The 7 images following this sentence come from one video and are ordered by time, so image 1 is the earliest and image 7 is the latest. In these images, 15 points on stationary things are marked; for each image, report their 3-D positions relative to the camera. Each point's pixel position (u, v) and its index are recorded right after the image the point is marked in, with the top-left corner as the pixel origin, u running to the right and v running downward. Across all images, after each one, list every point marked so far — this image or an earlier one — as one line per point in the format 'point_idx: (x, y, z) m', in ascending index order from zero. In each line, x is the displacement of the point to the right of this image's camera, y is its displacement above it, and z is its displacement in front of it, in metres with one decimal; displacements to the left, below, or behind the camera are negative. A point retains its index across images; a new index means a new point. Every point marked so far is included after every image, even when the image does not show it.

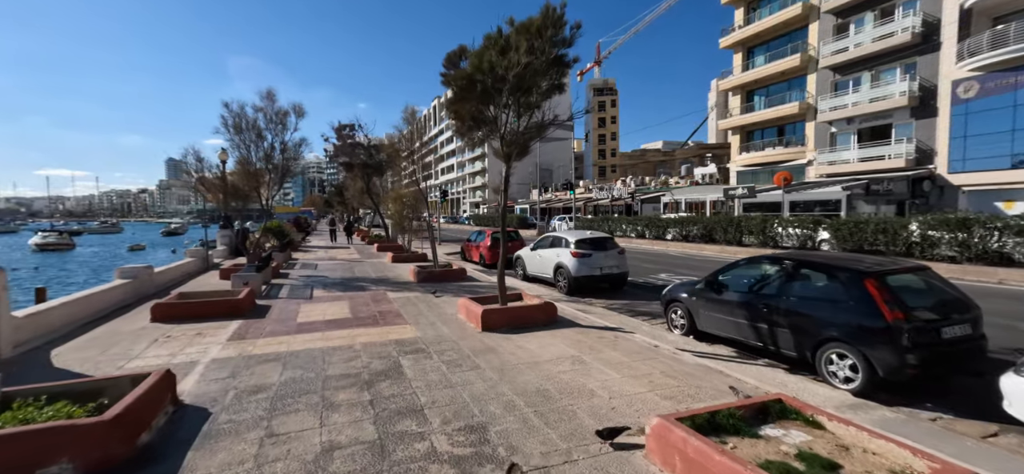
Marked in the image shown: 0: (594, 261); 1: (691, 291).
0: (+2.0, -0.6, +10.9) m
1: (+2.9, -0.9, +7.0) m
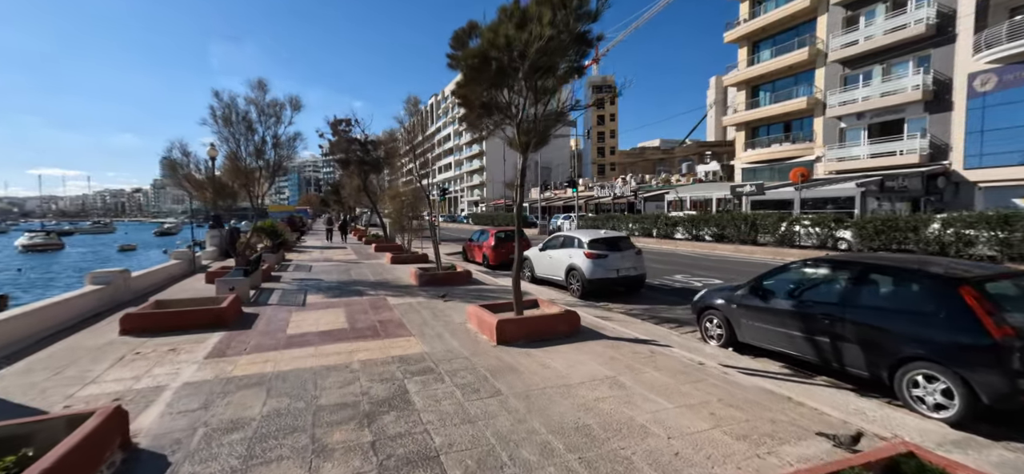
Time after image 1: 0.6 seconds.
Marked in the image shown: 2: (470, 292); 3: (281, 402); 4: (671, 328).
0: (+2.3, -0.6, +10.1) m
1: (+3.1, -0.9, +6.3) m
2: (-0.9, -1.2, +9.5) m
3: (-2.1, -1.5, +4.0) m
4: (+2.7, -1.5, +7.3) m
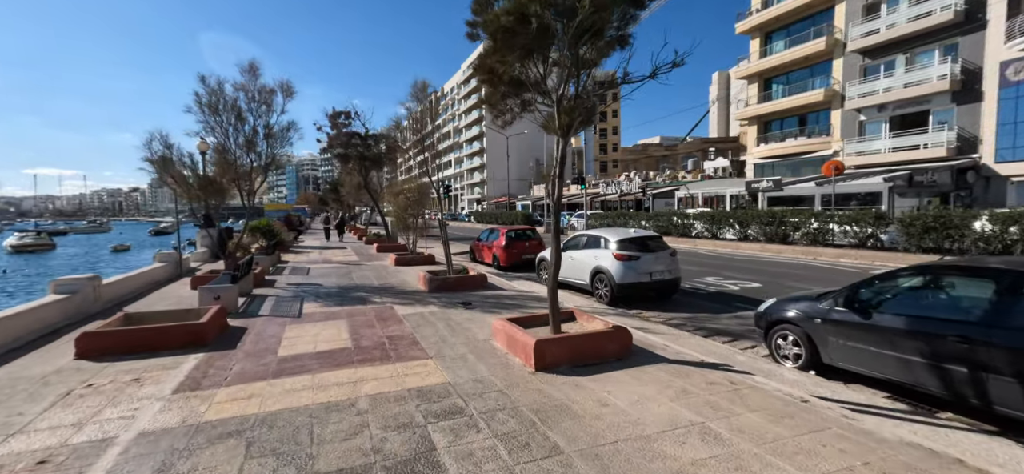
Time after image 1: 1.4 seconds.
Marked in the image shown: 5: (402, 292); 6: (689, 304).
0: (+2.7, -0.6, +9.1) m
1: (+3.6, -0.9, +5.2) m
2: (-0.5, -1.2, +8.5) m
3: (-1.7, -1.5, +2.9) m
4: (+3.1, -1.5, +6.2) m
5: (-2.3, -1.2, +9.3) m
6: (+3.7, -1.4, +9.1) m
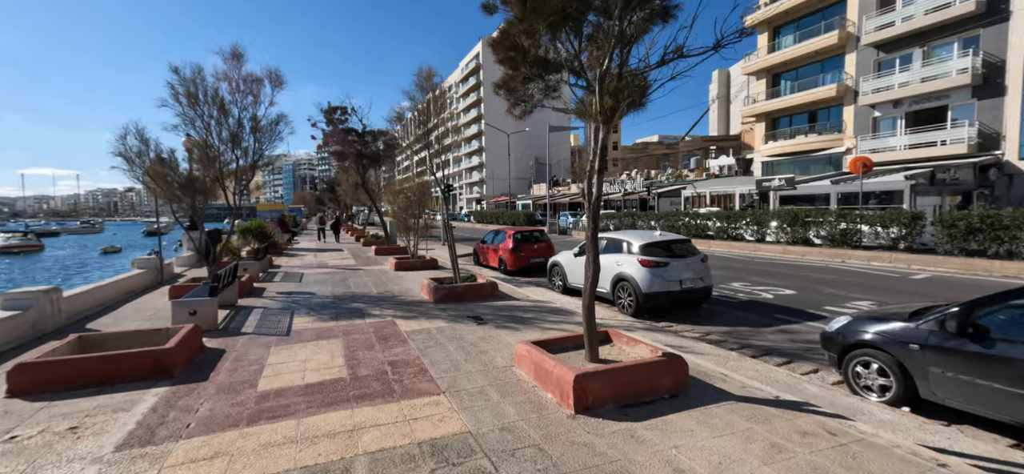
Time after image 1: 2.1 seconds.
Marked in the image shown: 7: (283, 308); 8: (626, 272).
0: (+3.0, -0.7, +8.2) m
1: (+3.8, -1.0, +4.3) m
2: (-0.2, -1.3, +7.6) m
3: (-1.4, -1.6, +2.0) m
4: (+3.4, -1.6, +5.3) m
5: (-2.1, -1.3, +8.4) m
6: (+4.0, -1.5, +8.2) m
7: (-4.3, -1.3, +8.2) m
8: (+2.2, -0.7, +8.5) m
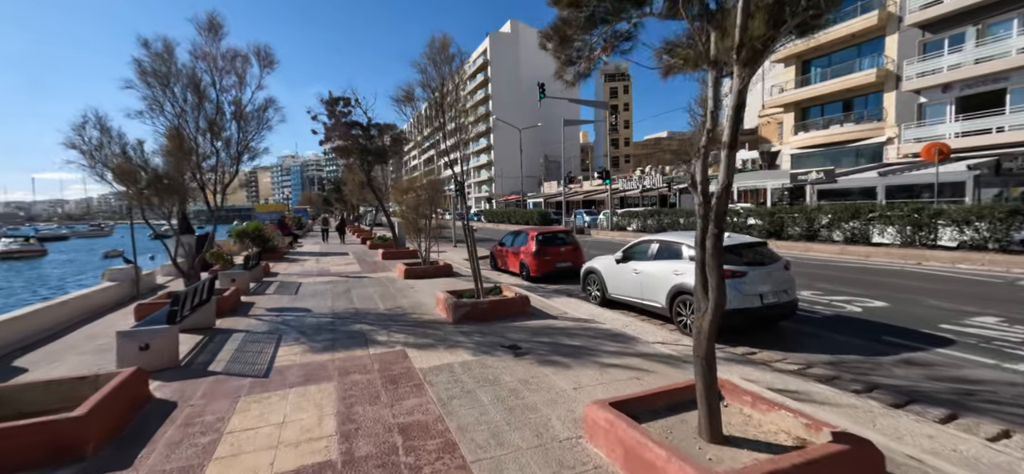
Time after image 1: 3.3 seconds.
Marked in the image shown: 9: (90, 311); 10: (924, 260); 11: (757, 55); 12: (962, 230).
0: (+3.5, -0.7, +6.5) m
1: (+4.4, -1.0, +2.6) m
2: (+0.4, -1.4, +6.0) m
3: (-0.9, -1.7, +0.5) m
4: (+3.9, -1.7, +3.7) m
5: (-1.5, -1.4, +6.9) m
6: (+4.5, -1.5, +6.6) m
7: (-3.7, -1.4, +6.7) m
8: (+2.8, -0.7, +6.9) m
9: (-8.0, -1.4, +8.4) m
10: (+10.7, -0.6, +11.4) m
11: (+1.3, +1.0, +2.5) m
12: (+11.5, +0.2, +11.3) m
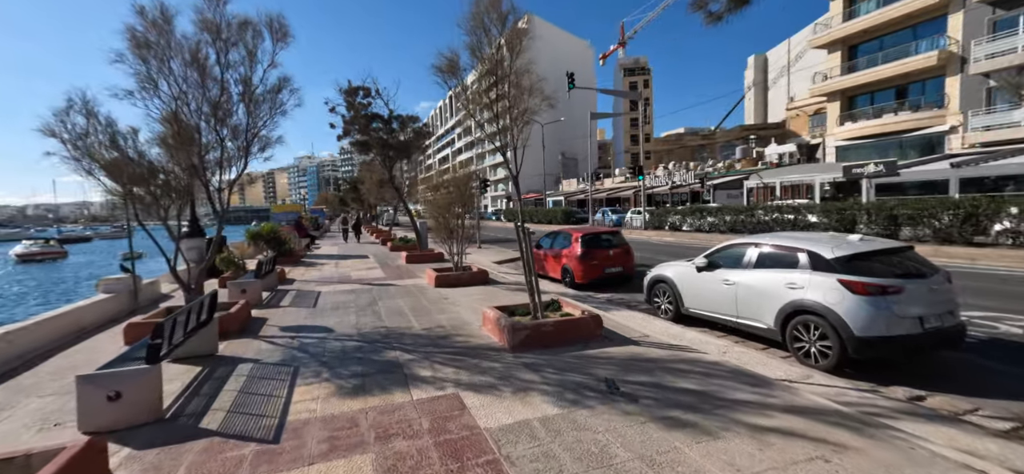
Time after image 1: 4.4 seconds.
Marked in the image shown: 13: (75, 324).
0: (+4.4, -0.7, +5.0) m
1: (+5.1, -1.0, +1.1) m
2: (+1.3, -1.4, +4.5) m
3: (-0.2, -1.8, -1.0) m
4: (+4.7, -1.7, +2.1) m
5: (-0.6, -1.4, +5.4) m
6: (+5.4, -1.5, +5.0) m
7: (-2.8, -1.5, +5.4) m
8: (+3.7, -0.8, +5.3) m
9: (-7.0, -1.5, +7.2) m
10: (+11.7, -0.6, +9.6) m
11: (+2.1, +1.0, +1.0) m
12: (+12.5, +0.2, +9.4) m
13: (-7.0, -1.4, +7.2) m
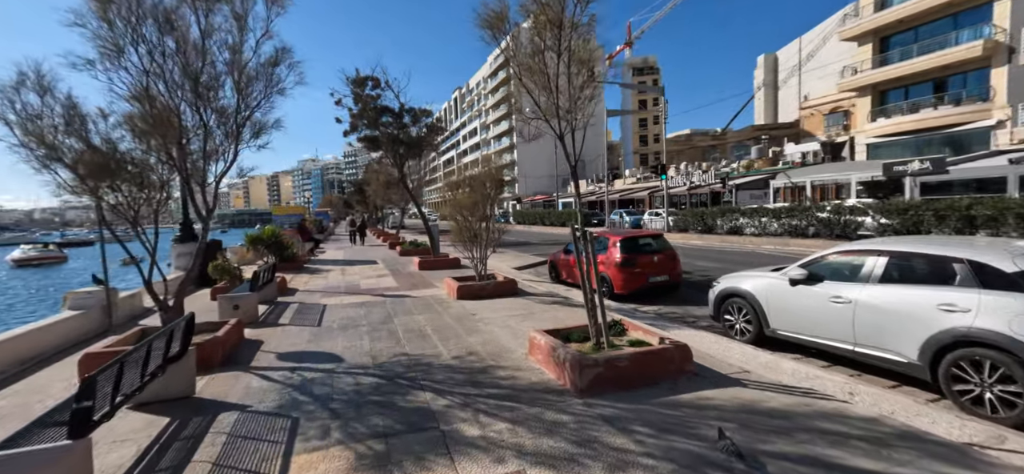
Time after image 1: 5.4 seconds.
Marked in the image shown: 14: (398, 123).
0: (+5.1, -0.8, +3.6) m
1: (+5.7, -1.1, -0.3) m
2: (+1.9, -1.5, +3.2) m
3: (+0.4, -1.9, -2.3) m
4: (+5.3, -1.7, +0.8) m
5: (+0.1, -1.5, +4.1) m
6: (+6.1, -1.6, +3.6) m
7: (-2.2, -1.6, +4.1) m
8: (+4.3, -0.8, +4.0) m
9: (-6.3, -1.6, +5.9) m
10: (+12.4, -0.6, +8.2) m
11: (+2.7, +0.9, -0.3) m
12: (+13.2, +0.1, +8.0) m
13: (-6.4, -1.5, +5.9) m
14: (-4.1, +4.0, +15.6) m
